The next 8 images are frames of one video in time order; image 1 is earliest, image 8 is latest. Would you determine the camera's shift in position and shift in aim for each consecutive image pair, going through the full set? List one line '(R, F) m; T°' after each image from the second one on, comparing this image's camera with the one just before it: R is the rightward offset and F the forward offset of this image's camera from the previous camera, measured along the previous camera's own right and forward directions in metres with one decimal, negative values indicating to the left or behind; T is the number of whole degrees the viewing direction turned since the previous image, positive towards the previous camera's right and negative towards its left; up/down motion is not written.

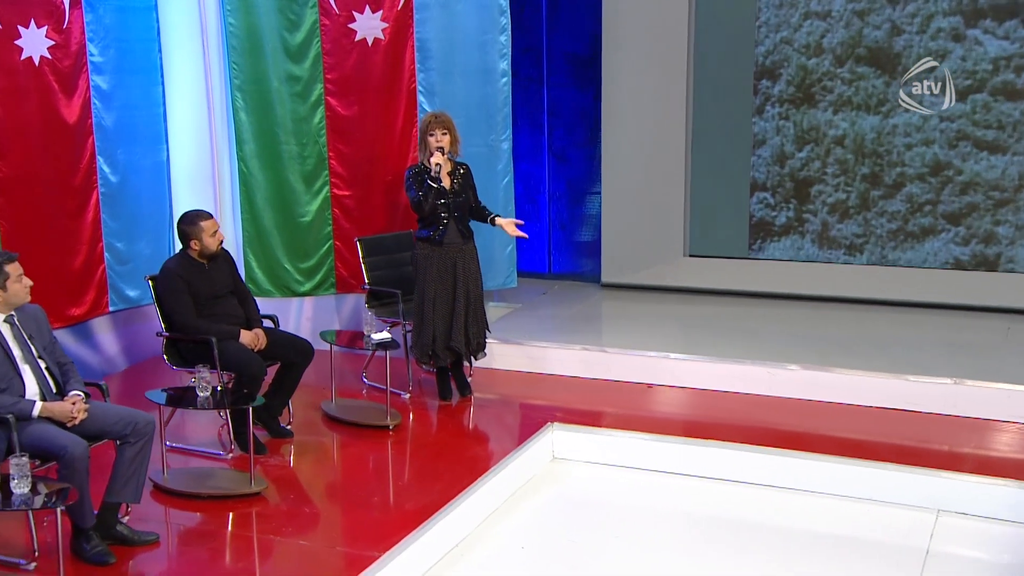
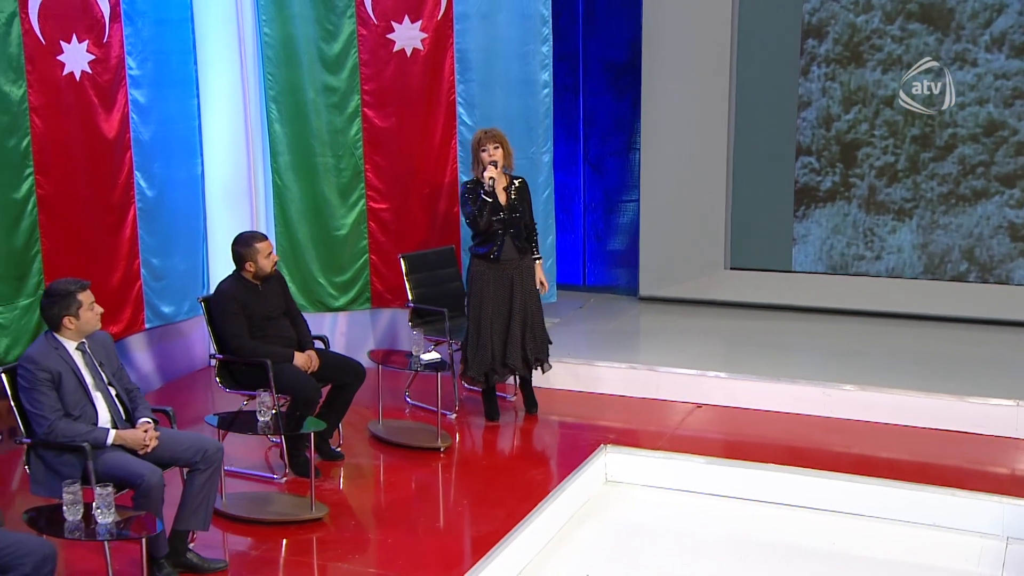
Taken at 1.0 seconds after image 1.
(-0.4, 0.0) m; +2°
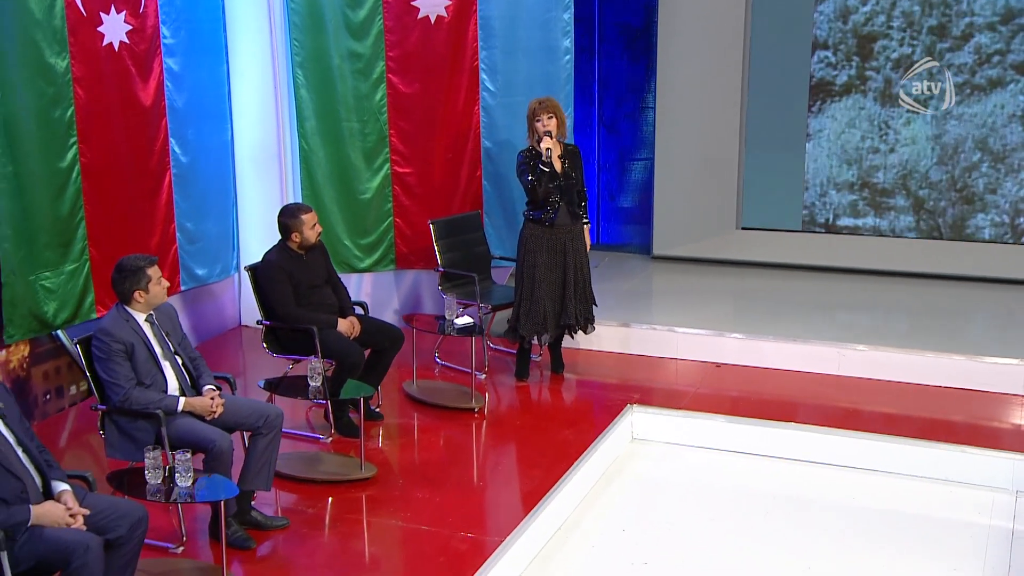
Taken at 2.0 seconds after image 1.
(-0.3, -0.2) m; +2°
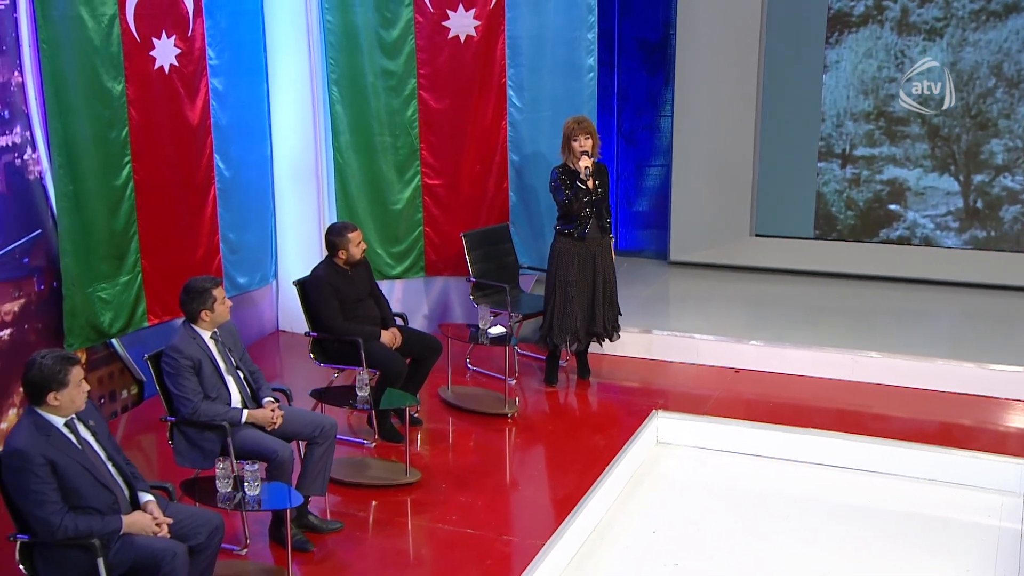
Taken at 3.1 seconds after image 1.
(-0.2, -0.3) m; 0°
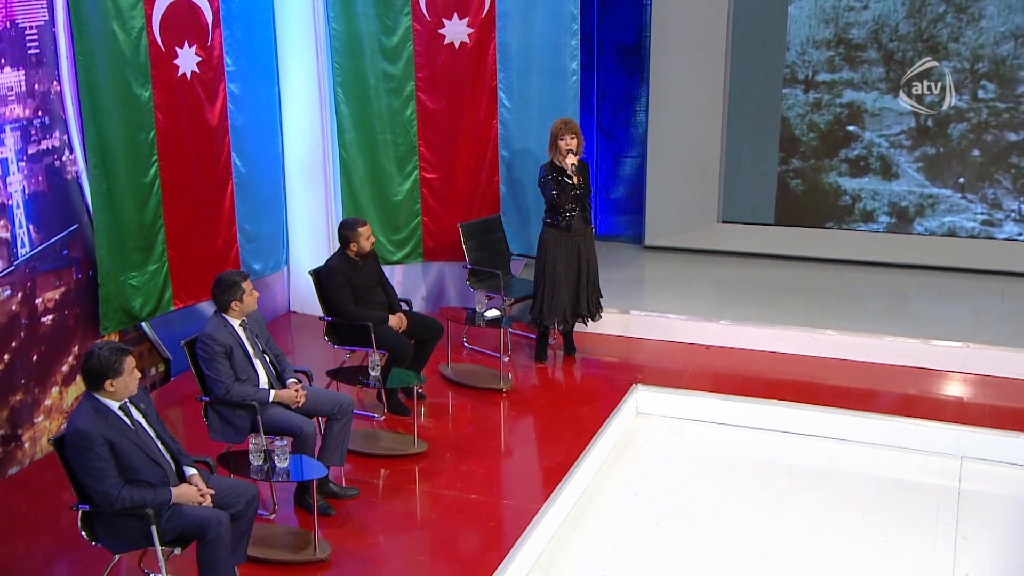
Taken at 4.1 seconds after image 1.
(-0.1, -0.6) m; +1°
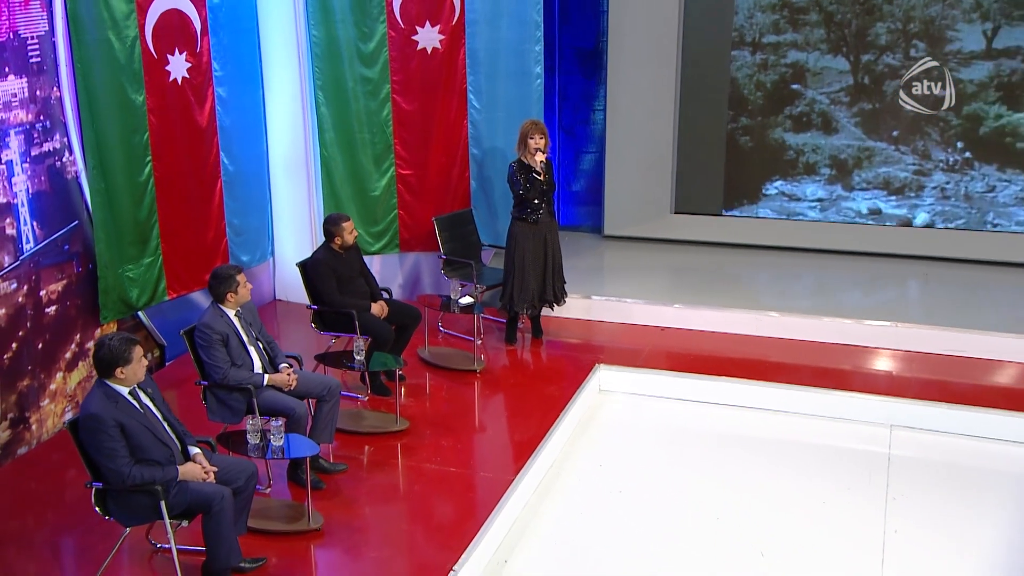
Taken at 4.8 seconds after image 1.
(-0.1, -0.5) m; +2°
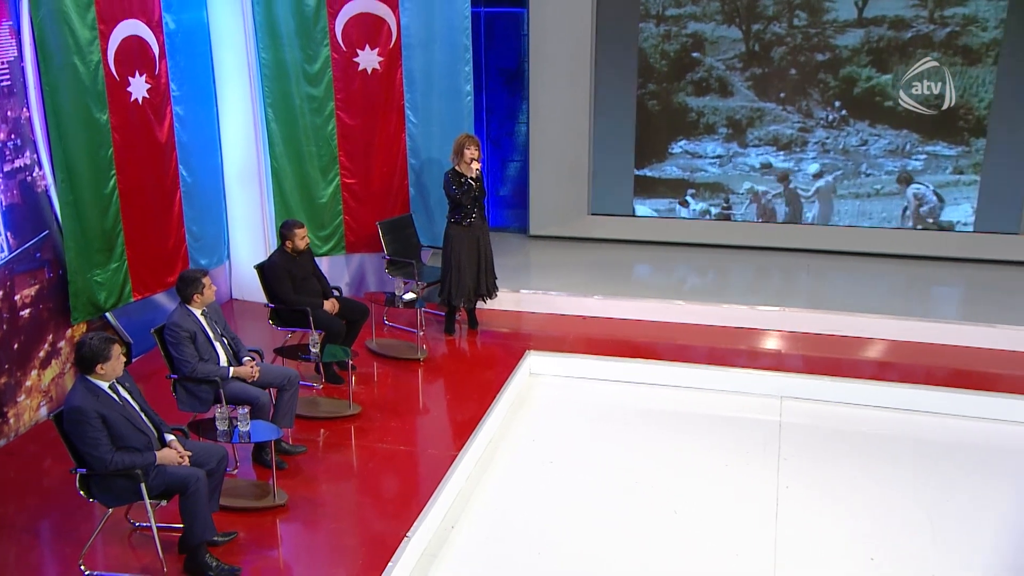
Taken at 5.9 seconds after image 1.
(-0.1, -0.7) m; +4°
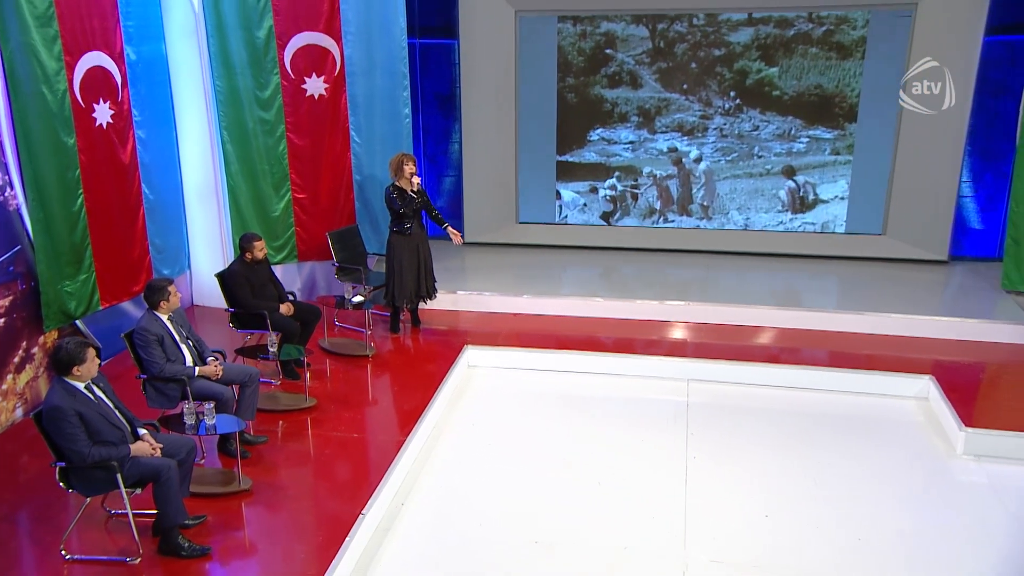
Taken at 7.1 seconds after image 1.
(-0.1, -0.8) m; +4°
